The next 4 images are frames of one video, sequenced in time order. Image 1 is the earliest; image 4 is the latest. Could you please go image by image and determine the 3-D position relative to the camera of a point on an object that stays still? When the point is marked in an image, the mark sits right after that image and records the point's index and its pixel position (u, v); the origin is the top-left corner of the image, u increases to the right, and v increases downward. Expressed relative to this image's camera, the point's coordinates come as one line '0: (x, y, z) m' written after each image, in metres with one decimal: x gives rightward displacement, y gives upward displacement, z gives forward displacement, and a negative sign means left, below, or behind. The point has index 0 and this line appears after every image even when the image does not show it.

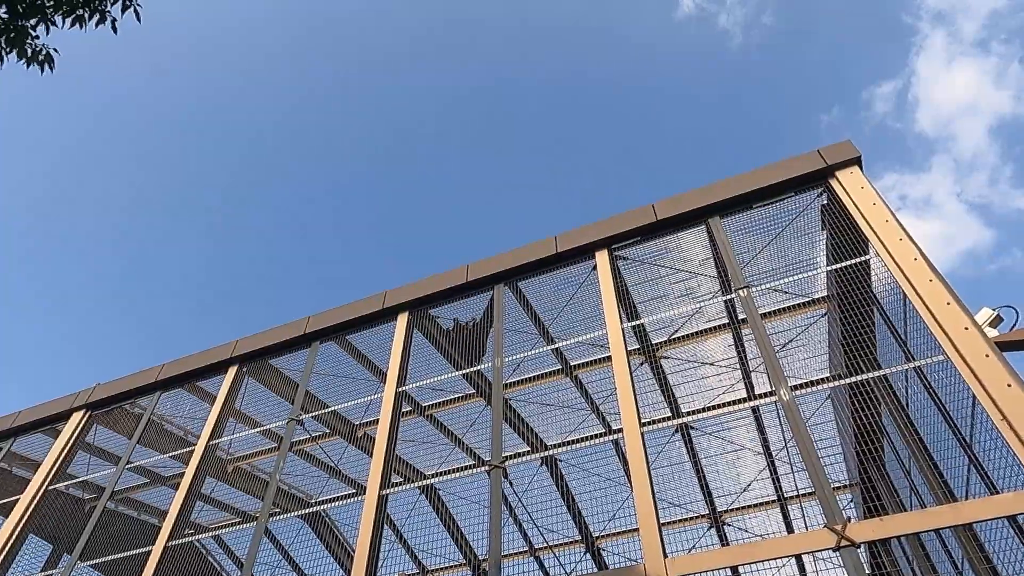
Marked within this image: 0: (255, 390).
0: (-4.1, -1.6, +10.6) m
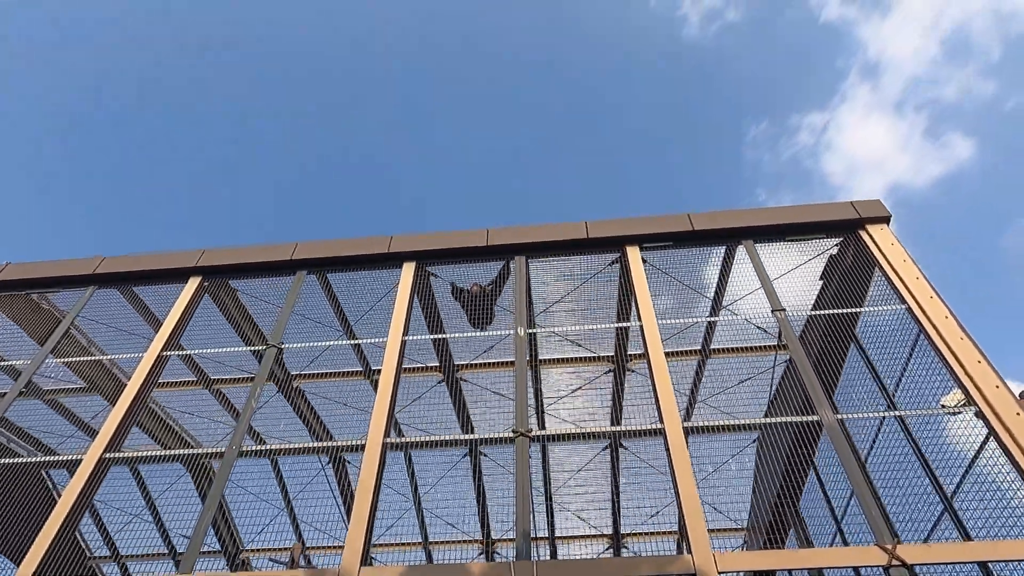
0: (-4.4, -0.3, +9.4) m
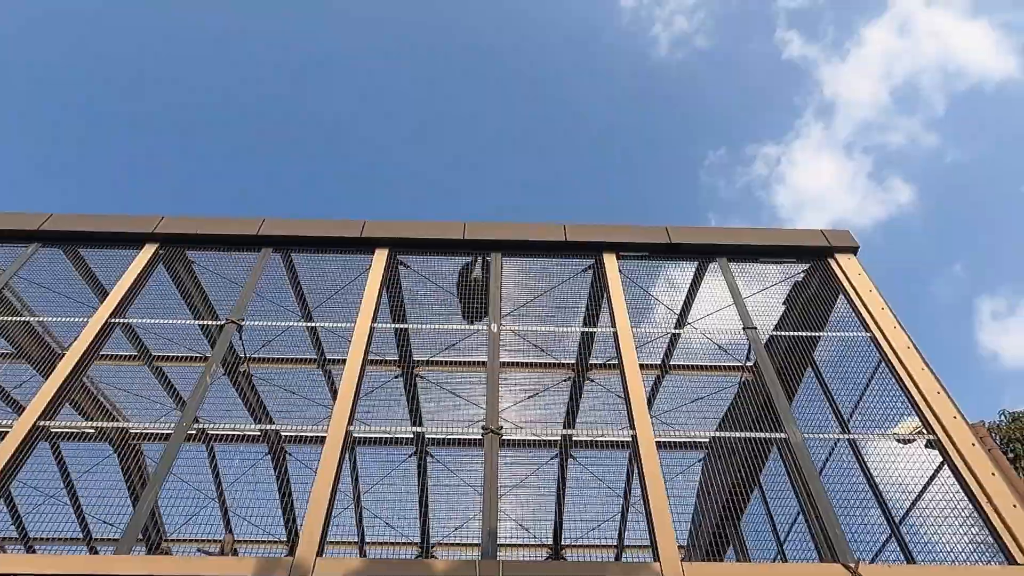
0: (-4.8, +0.1, +8.9) m
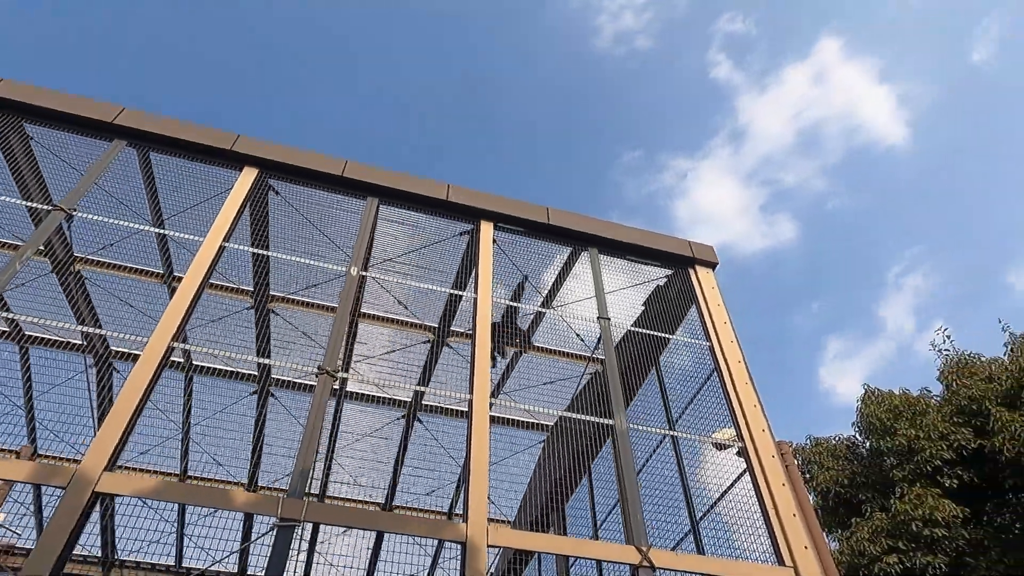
0: (-6.3, +1.7, +7.8) m
